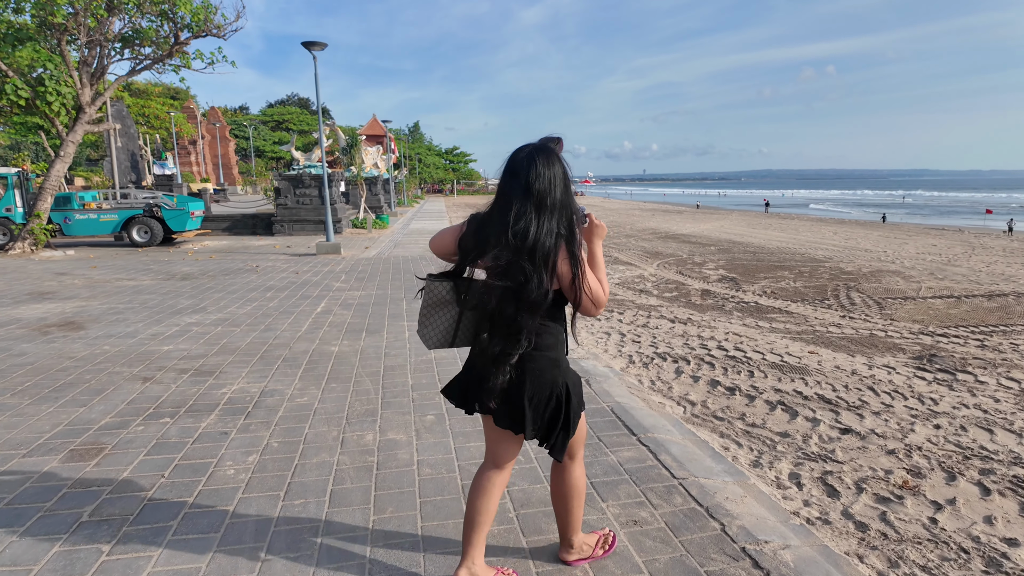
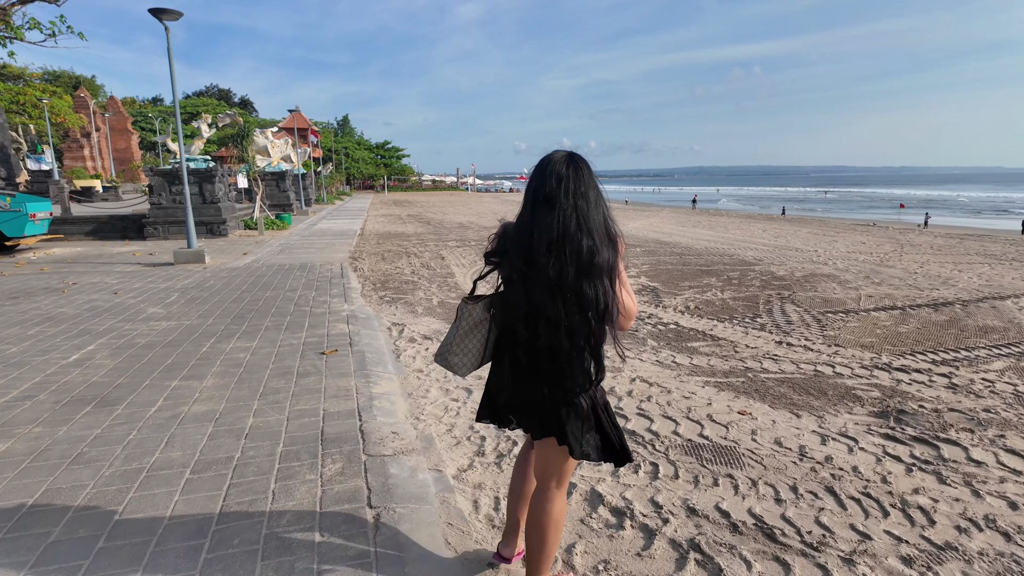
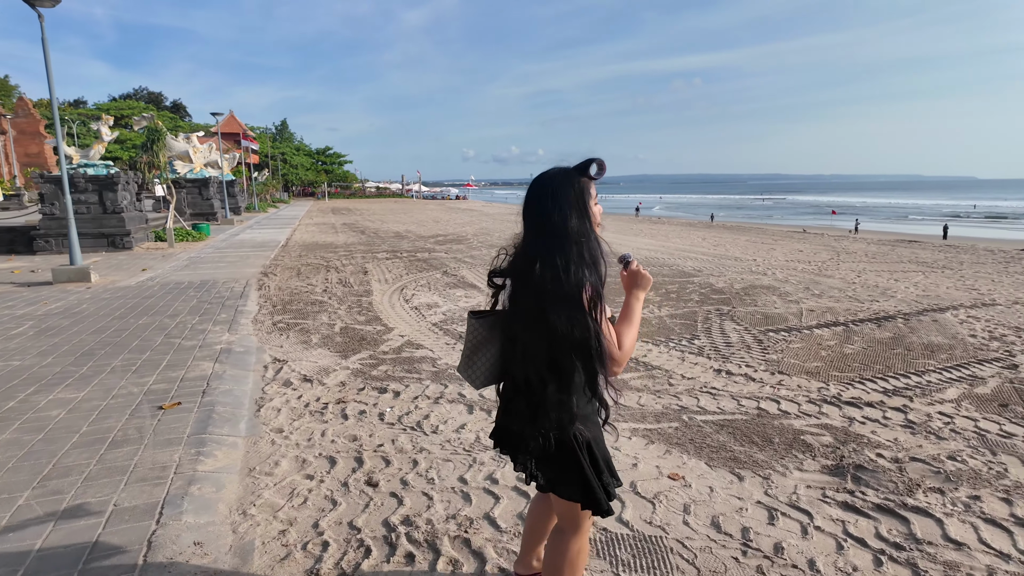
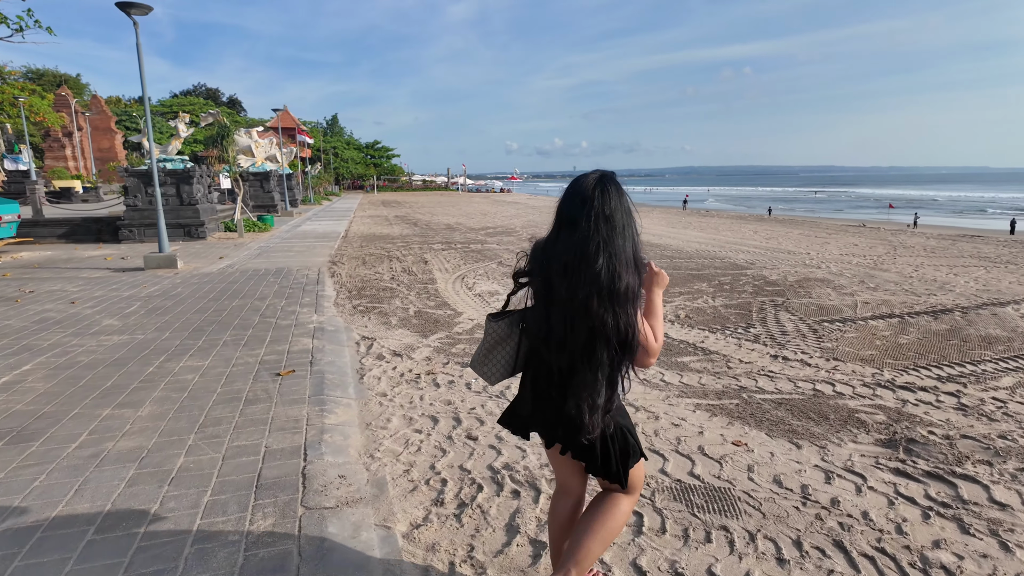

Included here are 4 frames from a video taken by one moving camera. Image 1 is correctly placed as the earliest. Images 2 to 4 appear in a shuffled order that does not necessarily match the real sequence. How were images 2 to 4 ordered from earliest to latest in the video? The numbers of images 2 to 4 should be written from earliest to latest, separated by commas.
2, 4, 3
